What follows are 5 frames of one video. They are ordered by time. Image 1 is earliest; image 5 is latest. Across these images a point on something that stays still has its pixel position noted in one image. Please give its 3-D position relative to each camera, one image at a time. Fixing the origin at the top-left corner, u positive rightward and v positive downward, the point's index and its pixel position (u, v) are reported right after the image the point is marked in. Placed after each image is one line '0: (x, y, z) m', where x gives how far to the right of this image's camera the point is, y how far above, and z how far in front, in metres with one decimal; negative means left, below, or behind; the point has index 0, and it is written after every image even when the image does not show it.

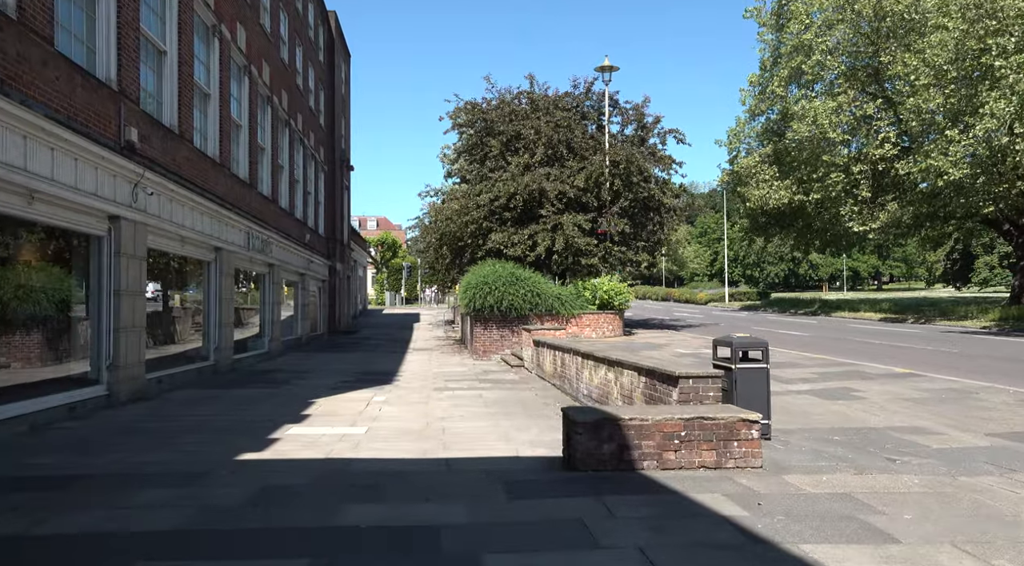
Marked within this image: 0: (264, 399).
0: (-4.0, -1.9, +11.2) m
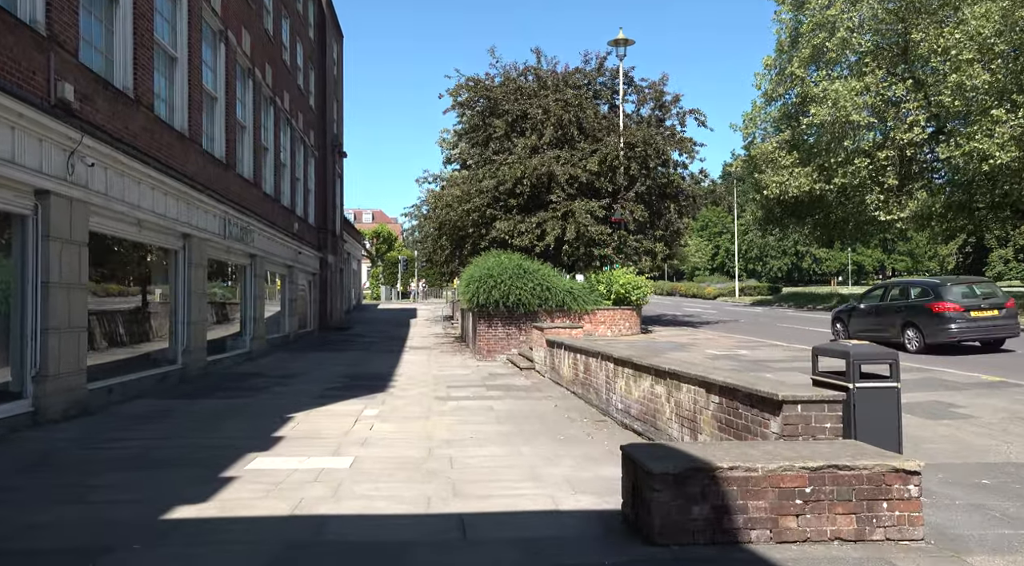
0: (-3.7, -1.7, +9.3) m
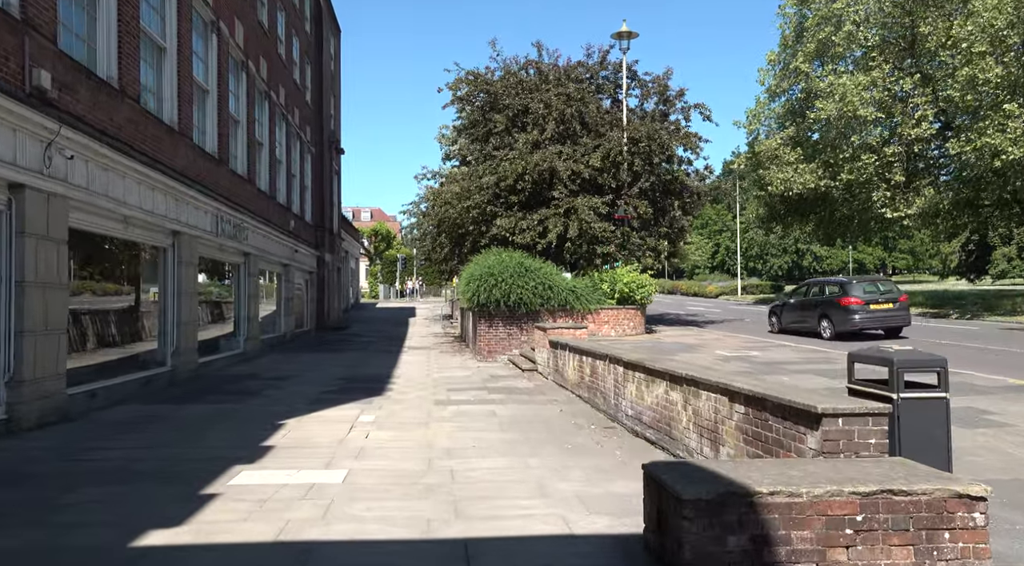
0: (-3.7, -1.7, +8.9) m
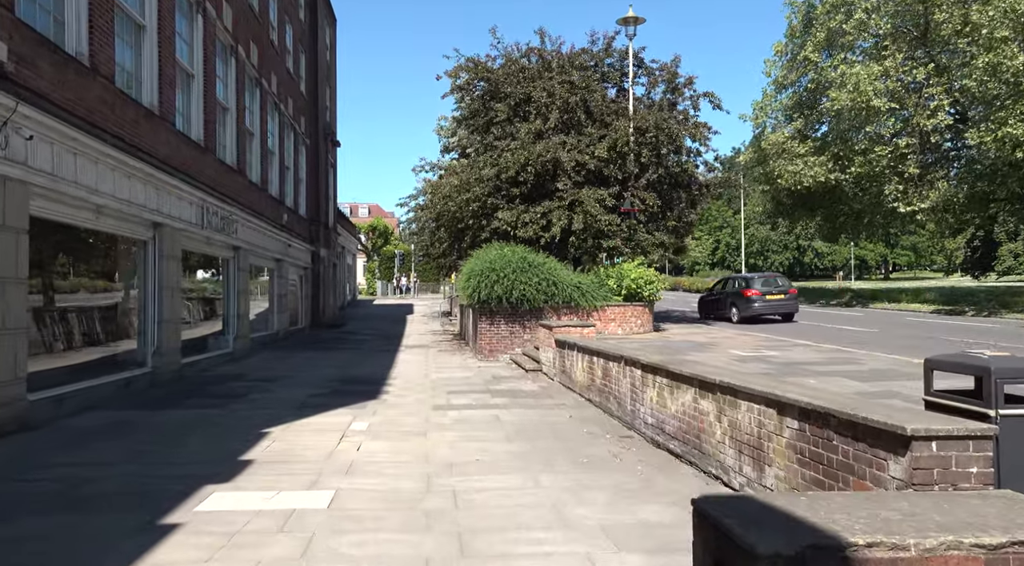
0: (-3.6, -1.7, +8.1) m
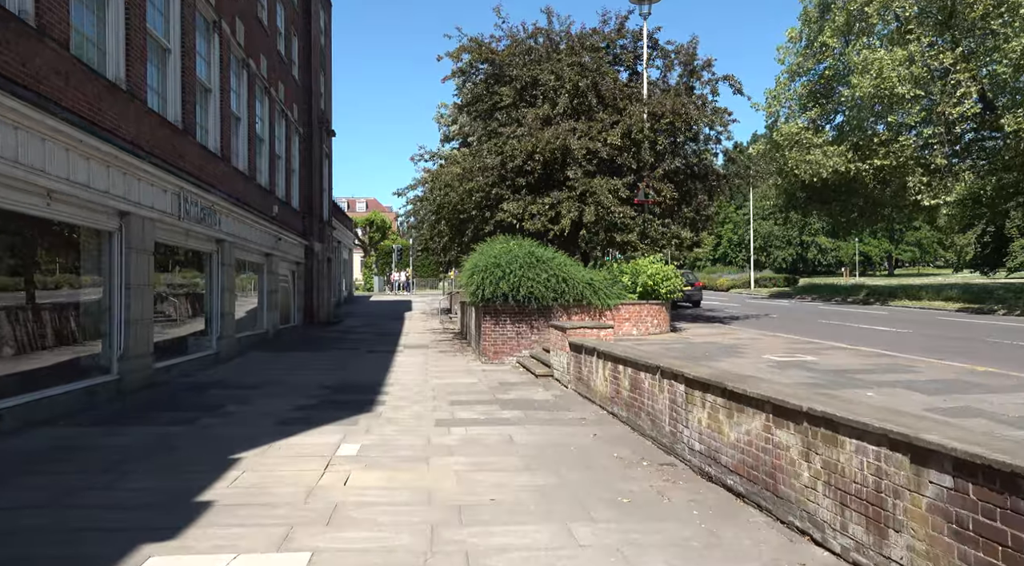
0: (-3.4, -1.6, +6.8) m
